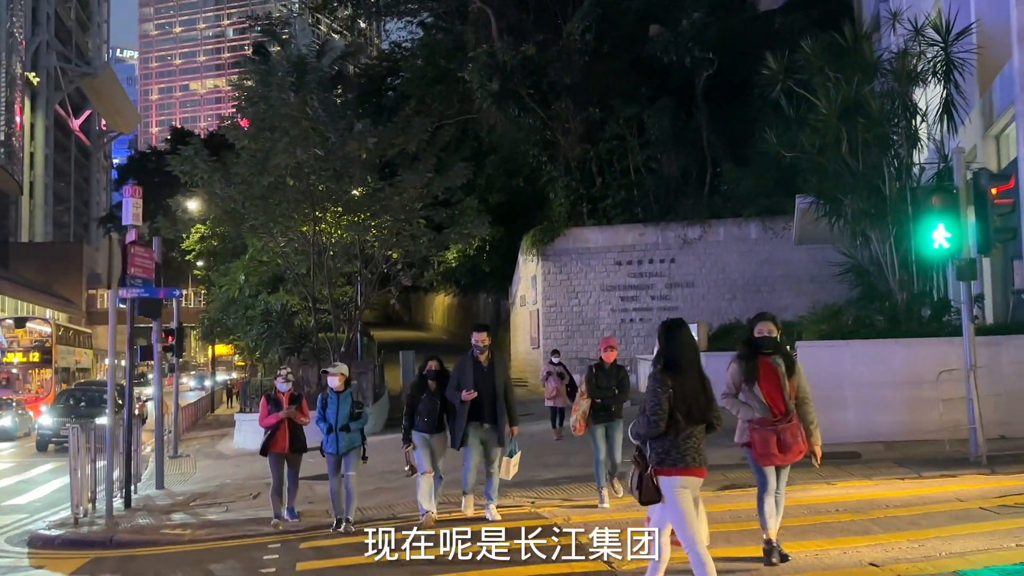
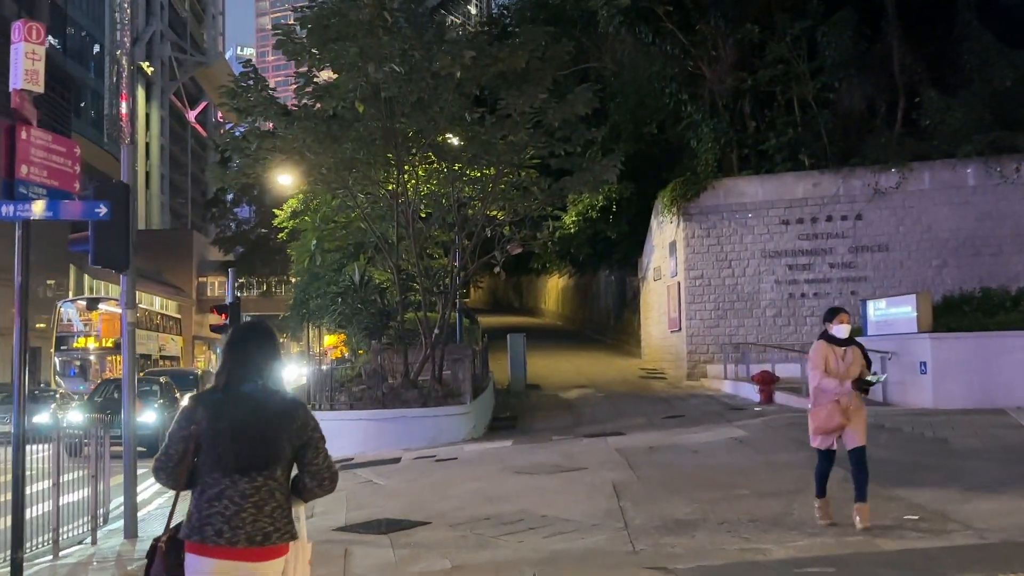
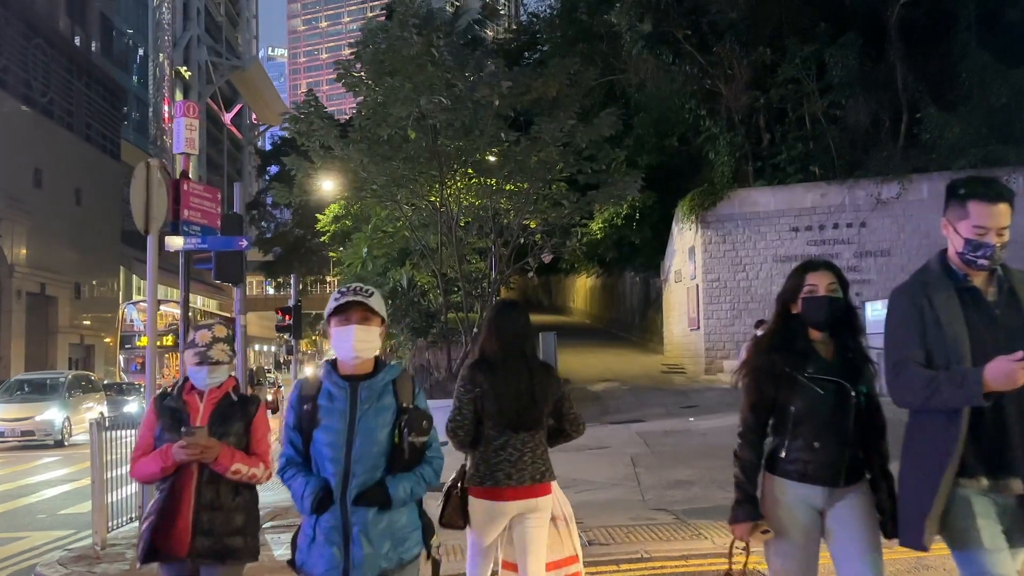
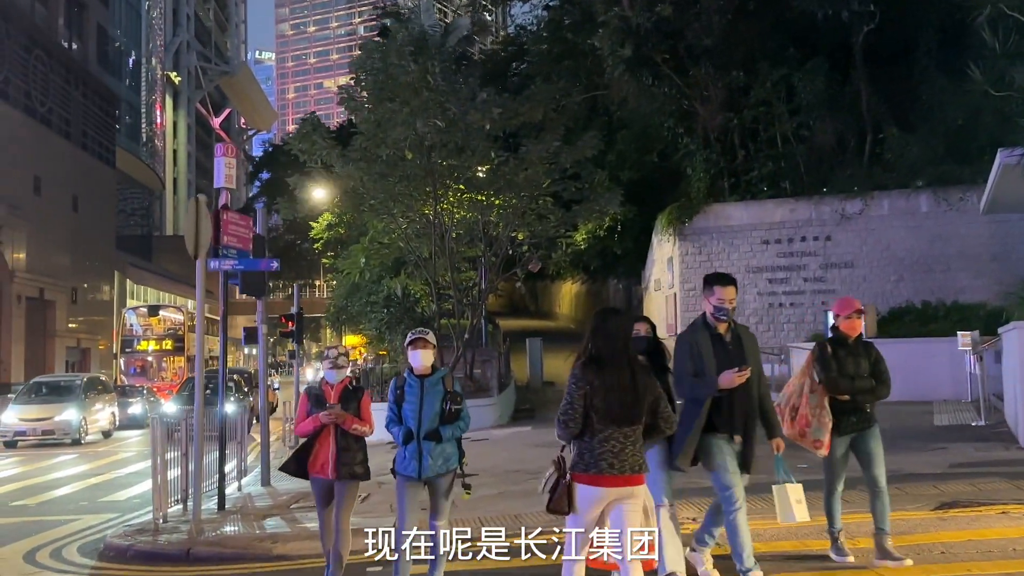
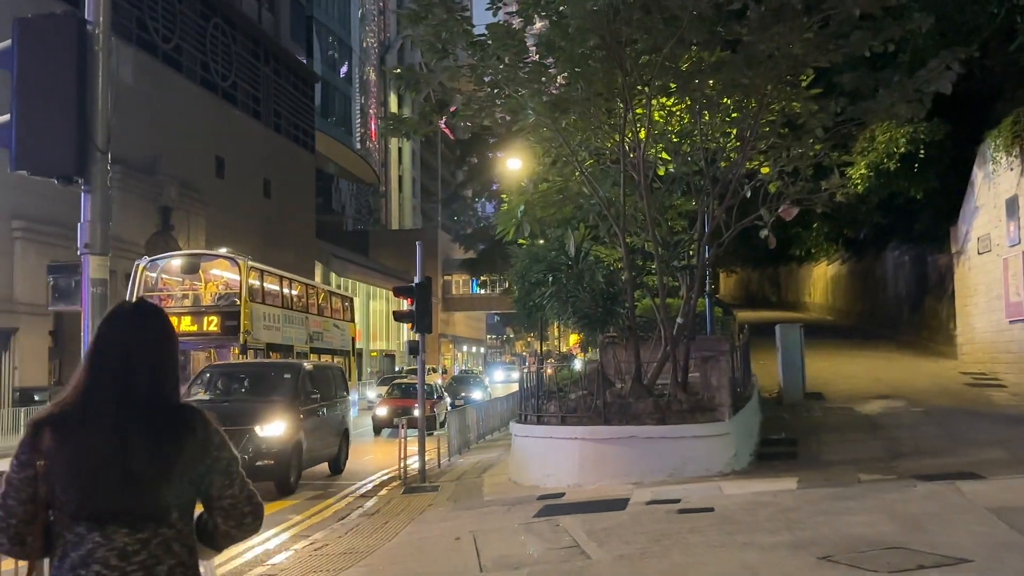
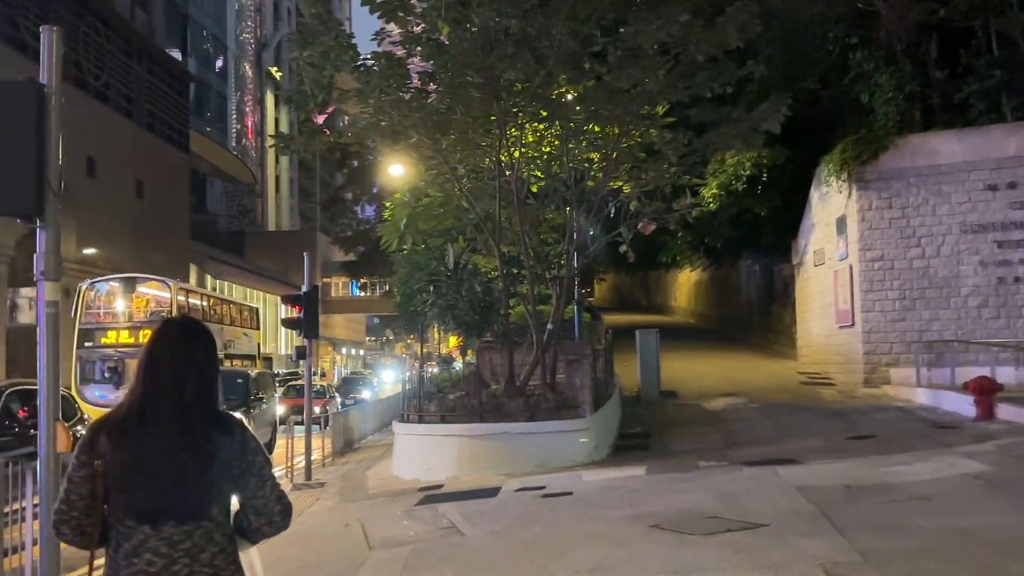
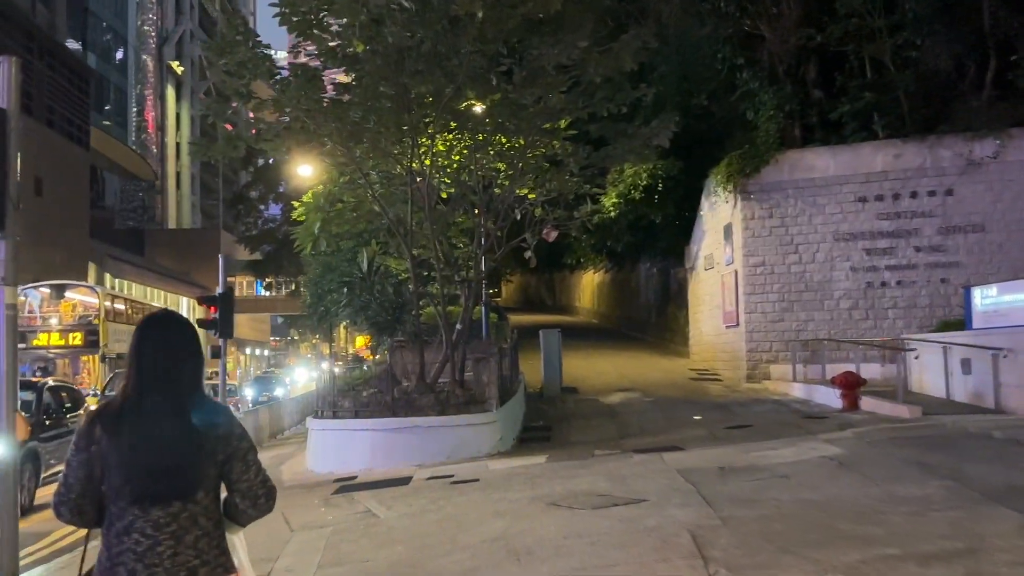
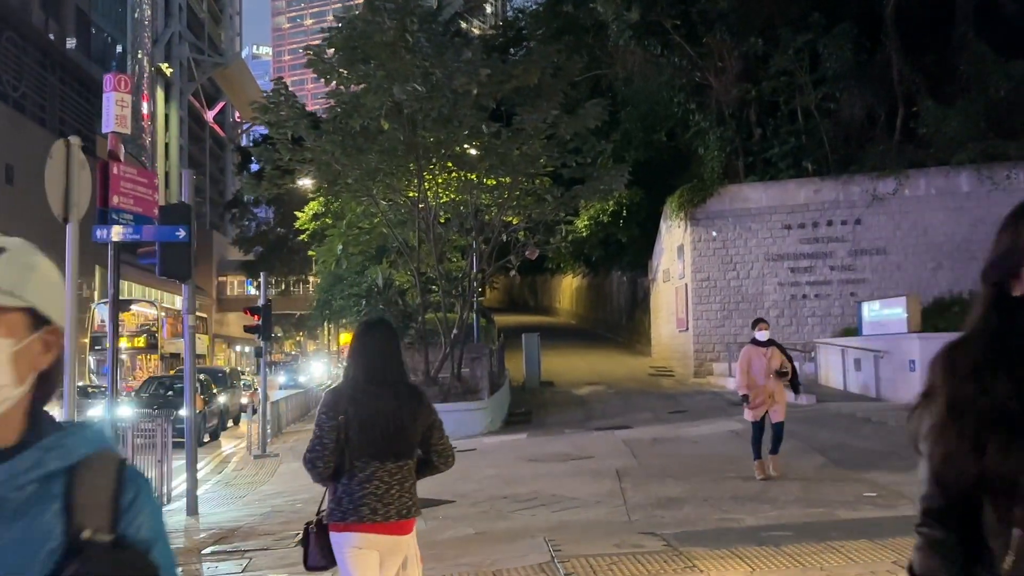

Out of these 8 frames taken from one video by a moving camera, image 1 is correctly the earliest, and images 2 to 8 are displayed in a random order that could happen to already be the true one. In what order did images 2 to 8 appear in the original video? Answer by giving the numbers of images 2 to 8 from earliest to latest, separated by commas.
4, 3, 8, 2, 7, 6, 5
